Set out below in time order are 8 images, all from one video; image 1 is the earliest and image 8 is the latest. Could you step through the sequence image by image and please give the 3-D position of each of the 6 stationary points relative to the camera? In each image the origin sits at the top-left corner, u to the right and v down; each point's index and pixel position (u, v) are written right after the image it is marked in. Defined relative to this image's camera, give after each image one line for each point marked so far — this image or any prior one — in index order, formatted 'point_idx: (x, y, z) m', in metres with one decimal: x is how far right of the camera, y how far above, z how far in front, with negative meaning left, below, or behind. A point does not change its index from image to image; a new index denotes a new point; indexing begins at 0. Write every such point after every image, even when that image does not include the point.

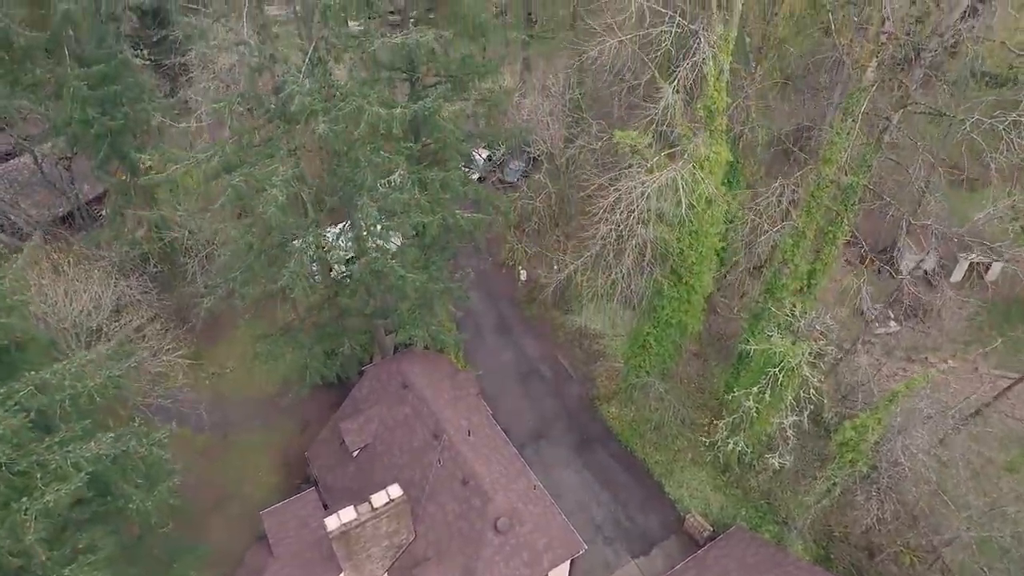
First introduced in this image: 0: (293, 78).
0: (-4.2, +4.3, +13.3) m
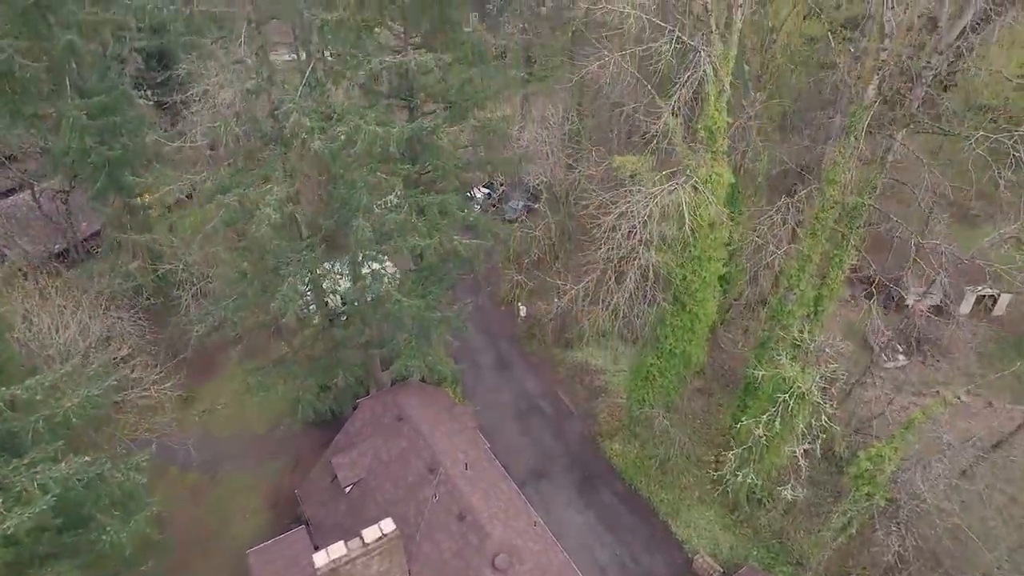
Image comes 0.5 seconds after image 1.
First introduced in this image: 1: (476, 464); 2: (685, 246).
0: (-4.3, +3.8, +13.2) m
1: (-0.8, -3.9, +15.0) m
2: (+3.7, +0.9, +14.4) m
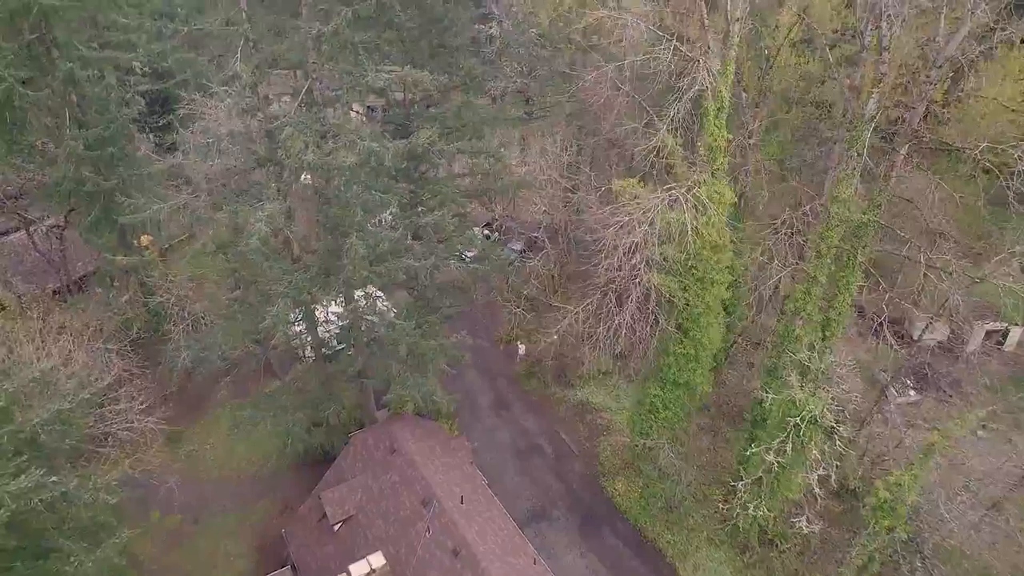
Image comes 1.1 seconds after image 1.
0: (-4.3, +3.4, +13.1) m
1: (-0.8, -4.4, +14.3) m
2: (+3.6, +0.4, +14.0) m
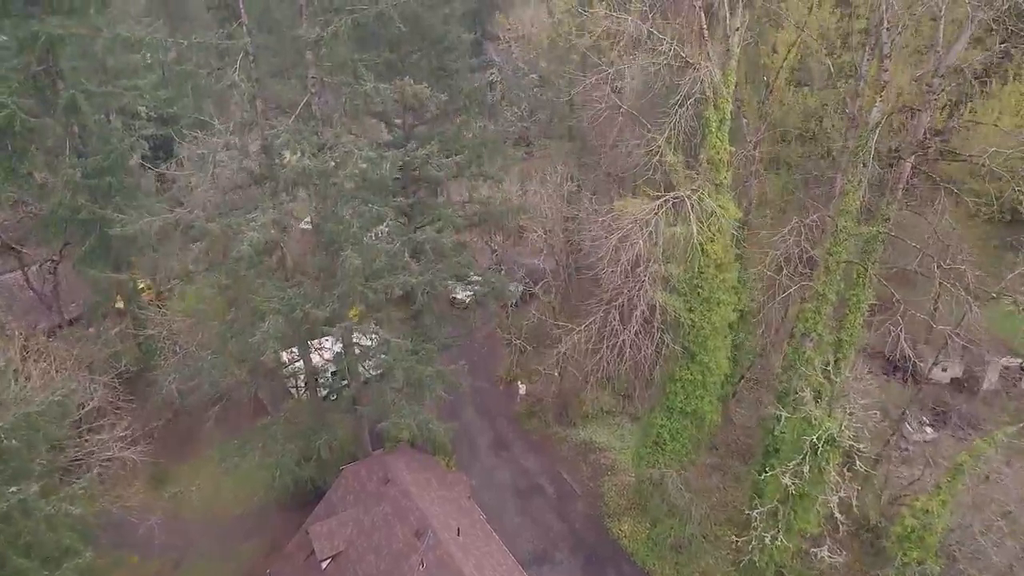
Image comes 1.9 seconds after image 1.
0: (-4.3, +3.1, +13.0) m
1: (-0.8, -4.8, +13.4) m
2: (+3.6, 0.0, +13.6) m
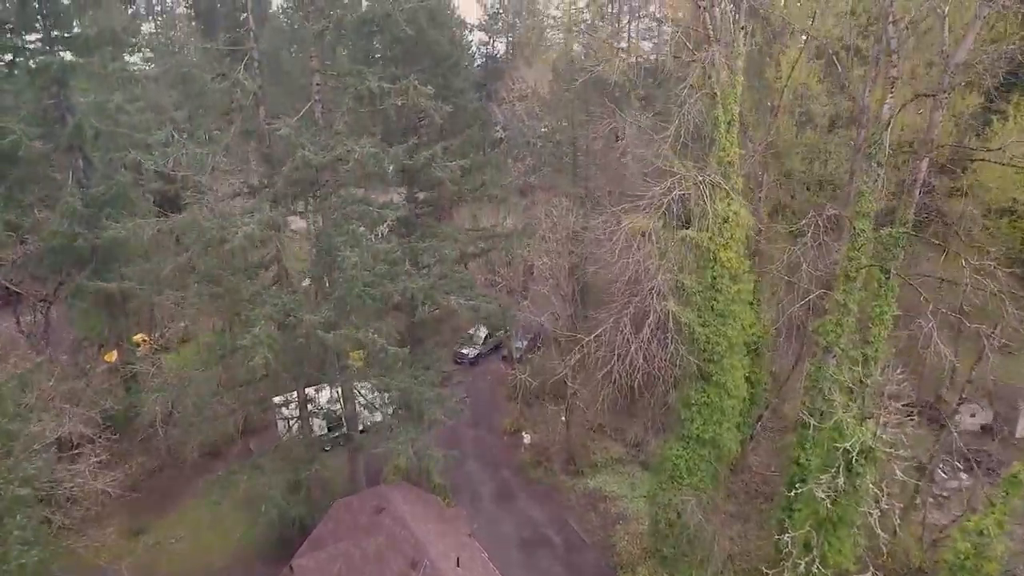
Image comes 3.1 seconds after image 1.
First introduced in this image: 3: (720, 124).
0: (-4.2, +2.9, +12.9) m
1: (-0.7, -5.0, +12.1) m
2: (+3.7, -0.3, +13.0) m
3: (+3.8, +3.0, +12.3) m
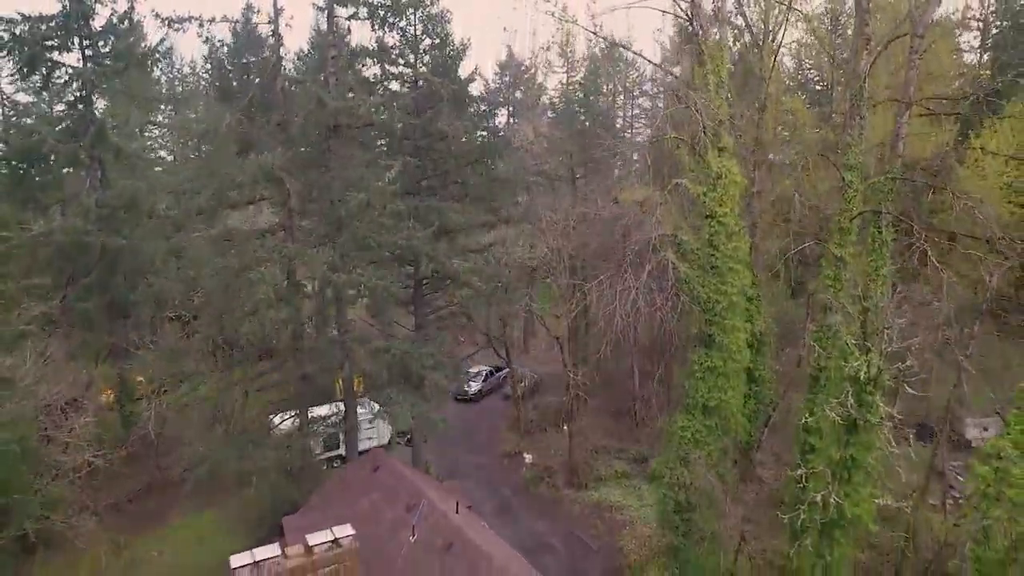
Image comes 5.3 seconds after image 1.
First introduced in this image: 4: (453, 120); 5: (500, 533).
0: (-4.2, +3.6, +13.6) m
1: (-0.7, -4.0, +11.6) m
2: (+3.8, +0.5, +13.2) m
3: (+3.8, +3.8, +13.1) m
4: (-1.4, +3.8, +15.5) m
5: (-0.3, -6.0, +16.7) m
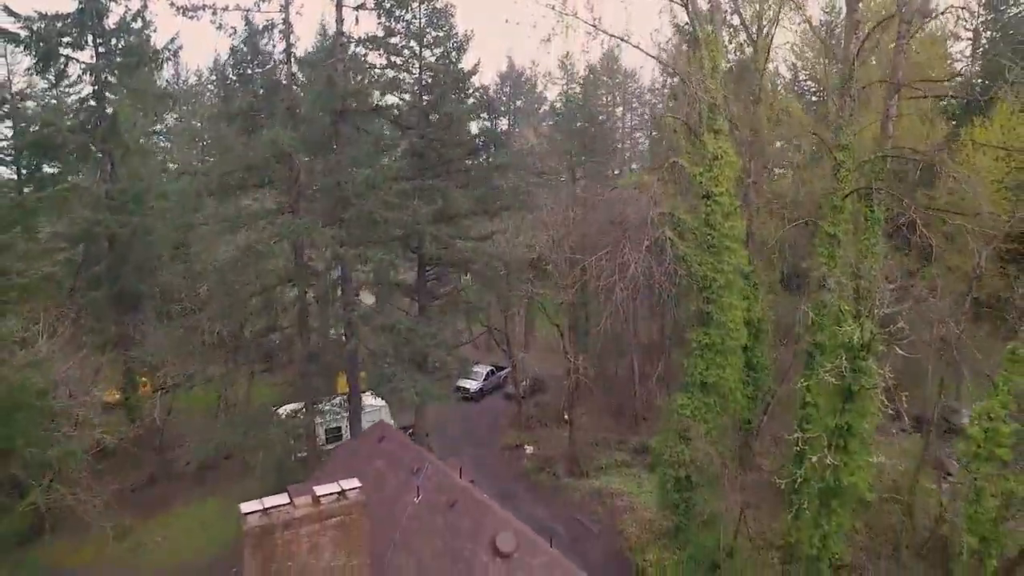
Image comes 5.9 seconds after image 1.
0: (-4.2, +4.1, +14.0) m
1: (-0.7, -3.5, +11.8) m
2: (+3.8, +0.9, +13.6) m
3: (+3.9, +4.2, +13.5) m
4: (-1.3, +4.2, +16.0) m
5: (-0.2, -5.6, +16.8) m
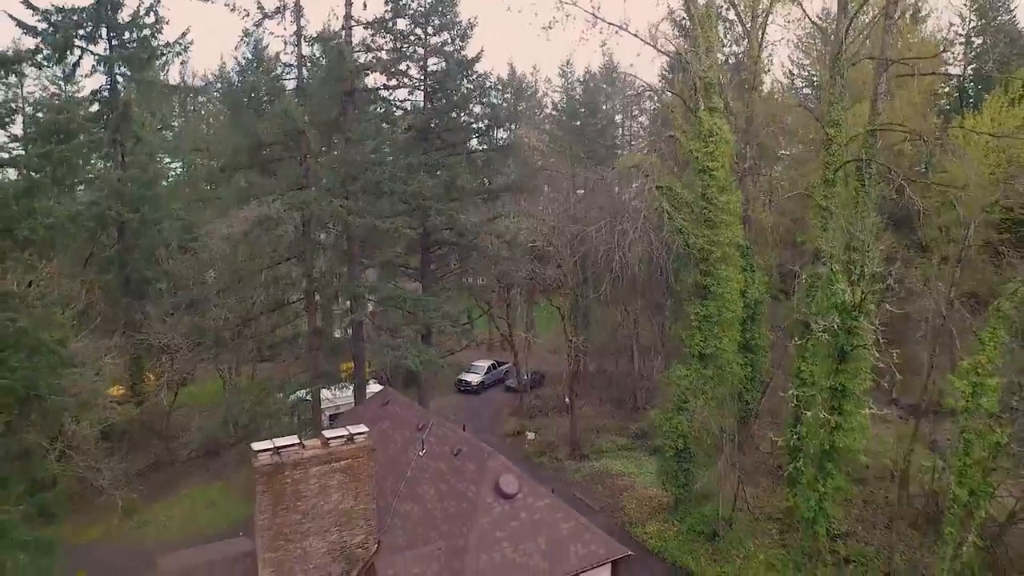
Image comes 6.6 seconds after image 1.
0: (-4.1, +4.6, +14.5) m
1: (-0.6, -2.9, +12.0) m
2: (+3.8, +1.5, +14.0) m
3: (+3.9, +4.8, +14.0) m
4: (-1.3, +4.7, +16.5) m
5: (-0.2, -5.2, +17.0) m
